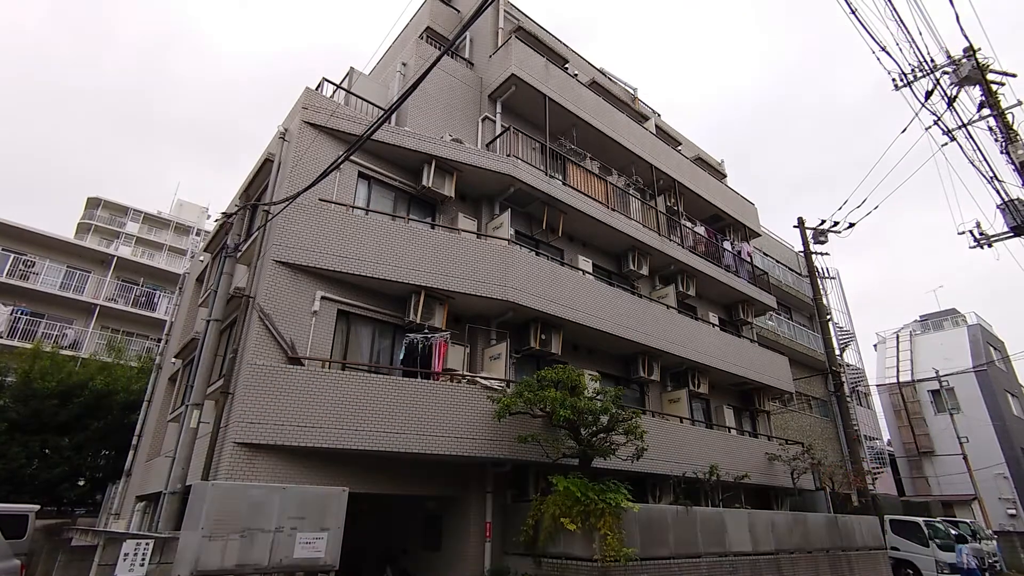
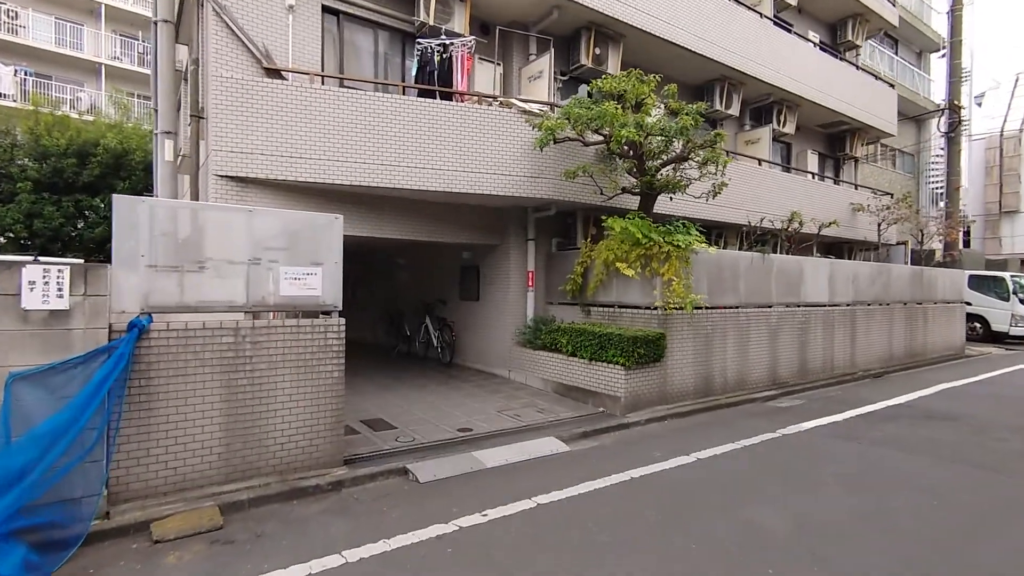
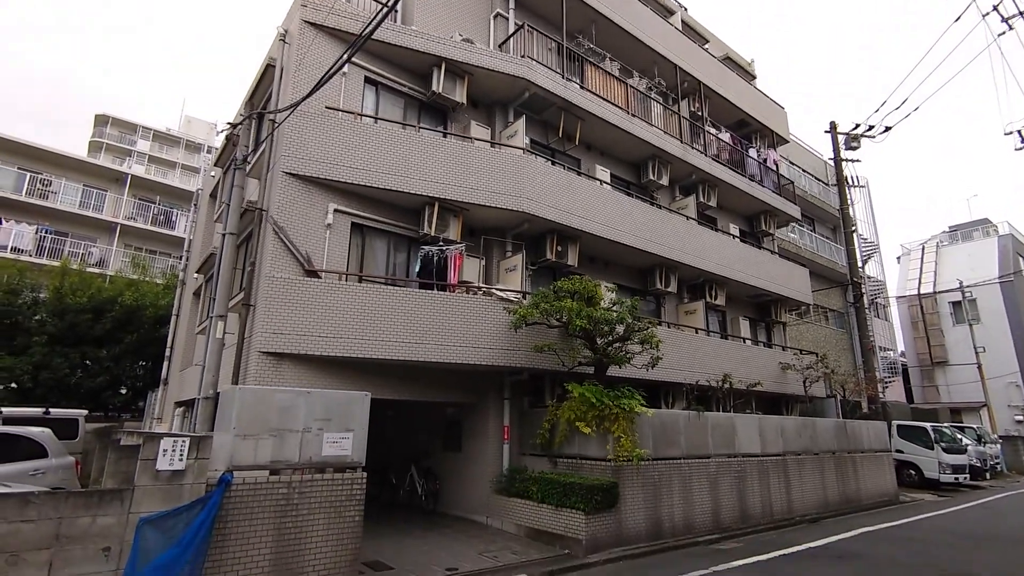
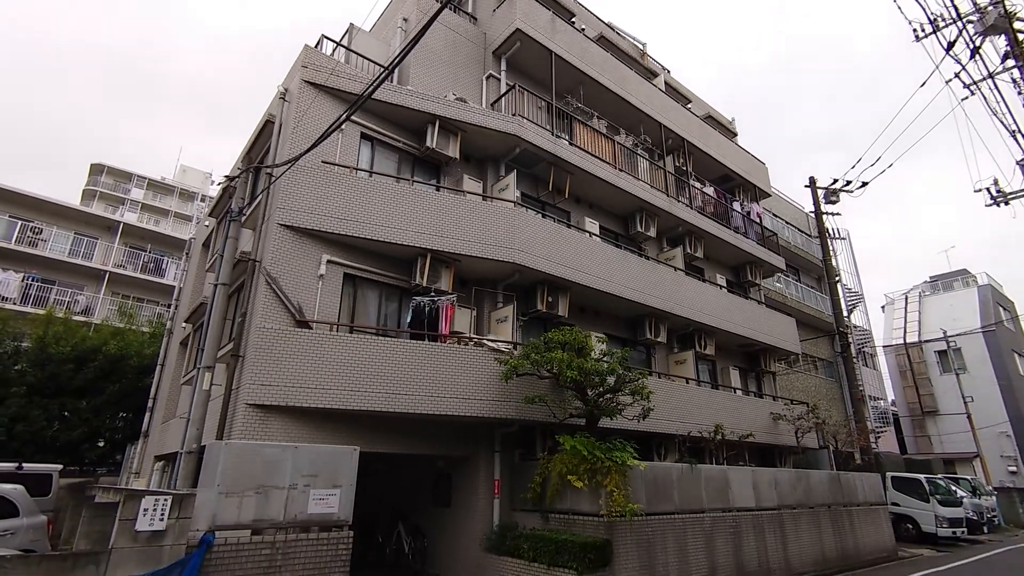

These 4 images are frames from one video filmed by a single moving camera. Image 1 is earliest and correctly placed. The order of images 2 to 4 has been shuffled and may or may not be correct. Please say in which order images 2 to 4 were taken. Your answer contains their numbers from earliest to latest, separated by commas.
4, 3, 2
